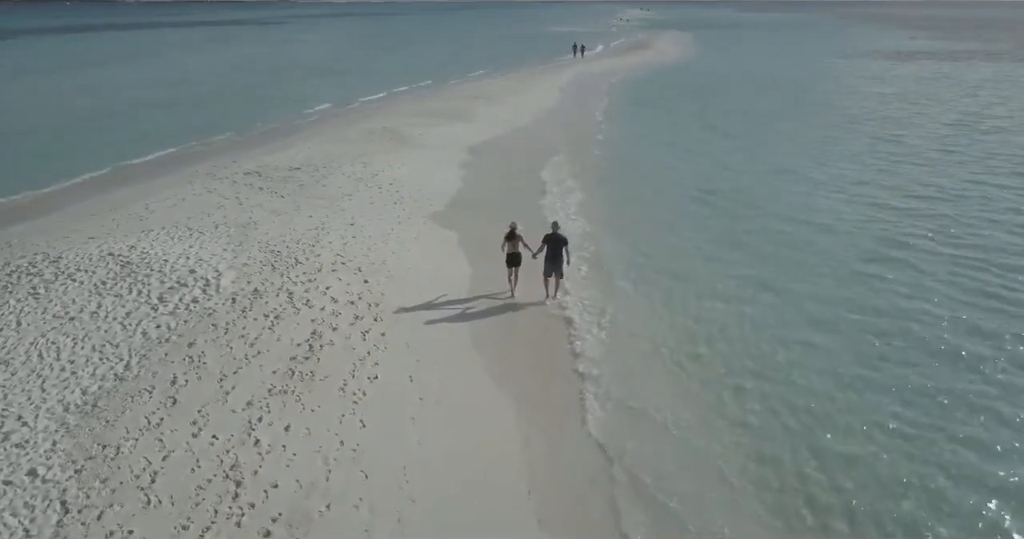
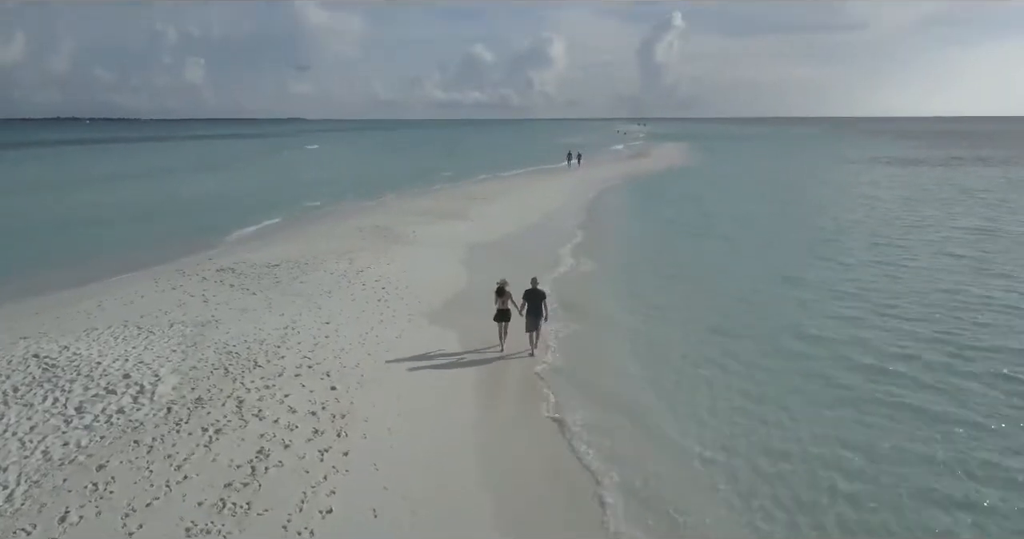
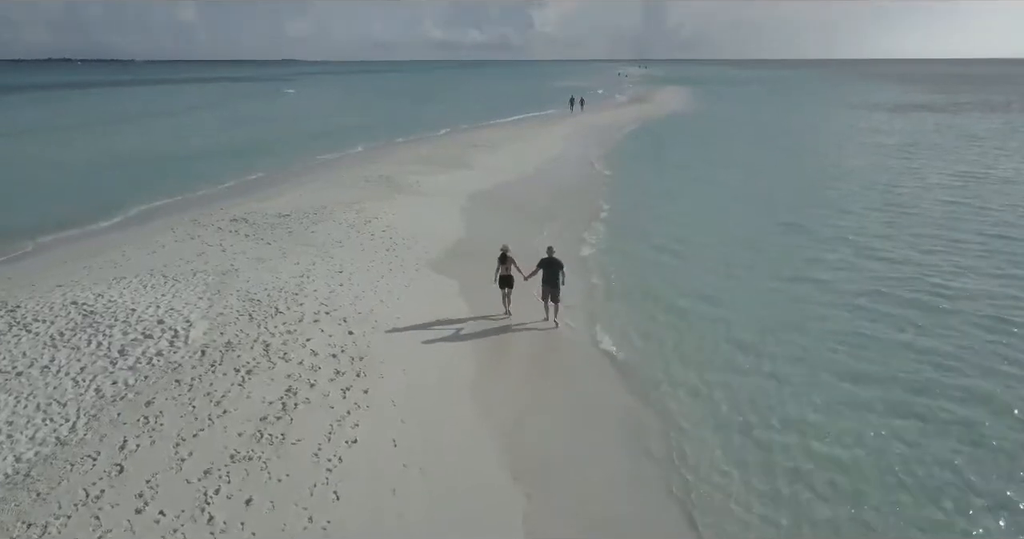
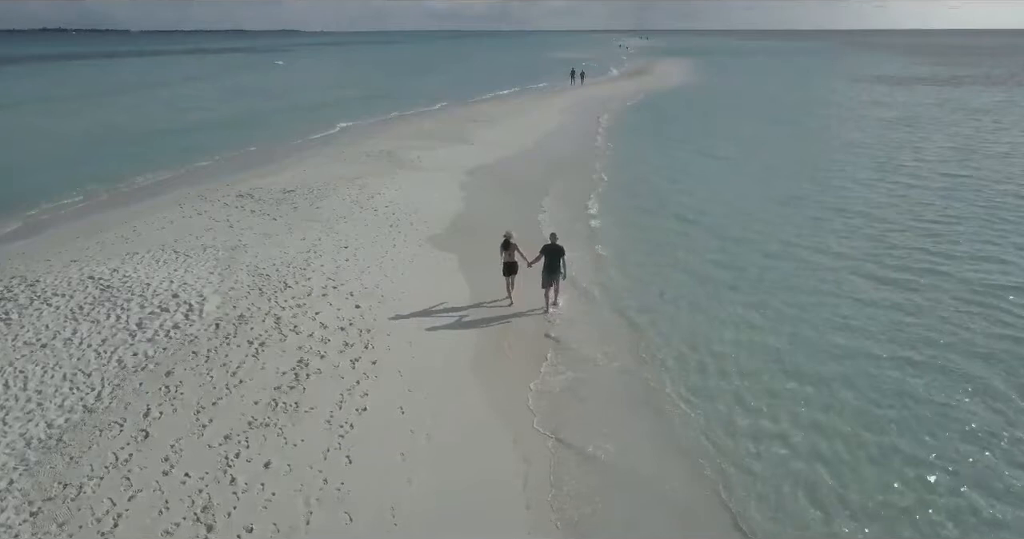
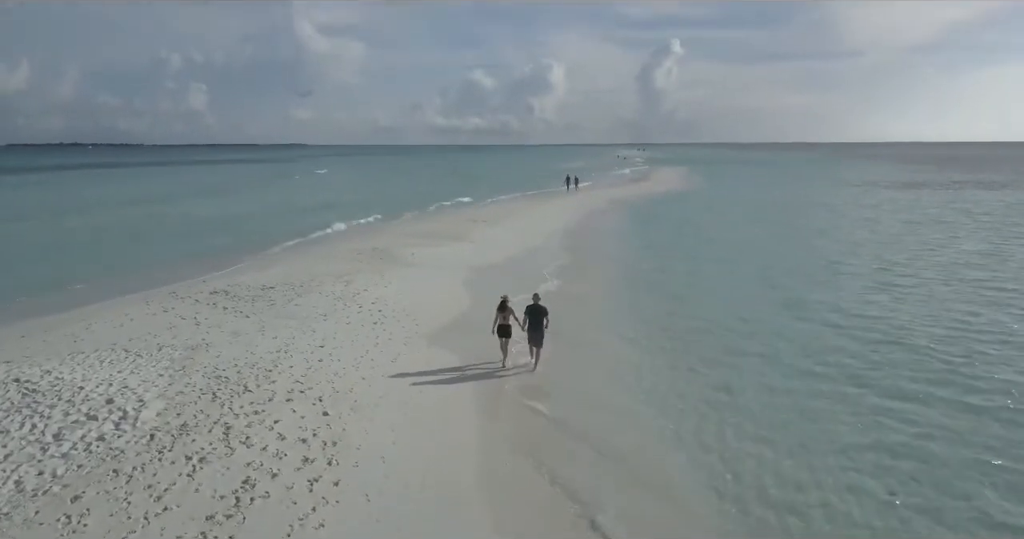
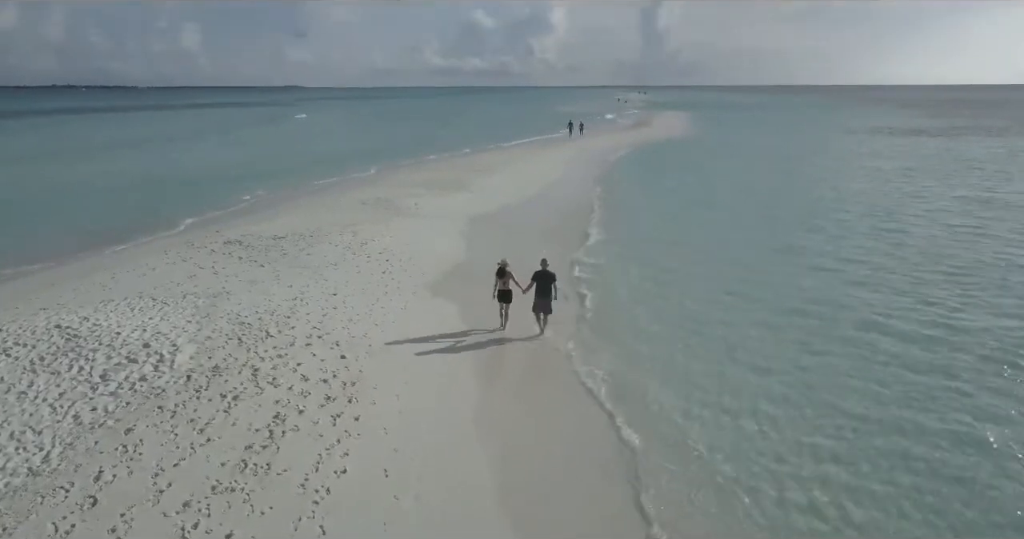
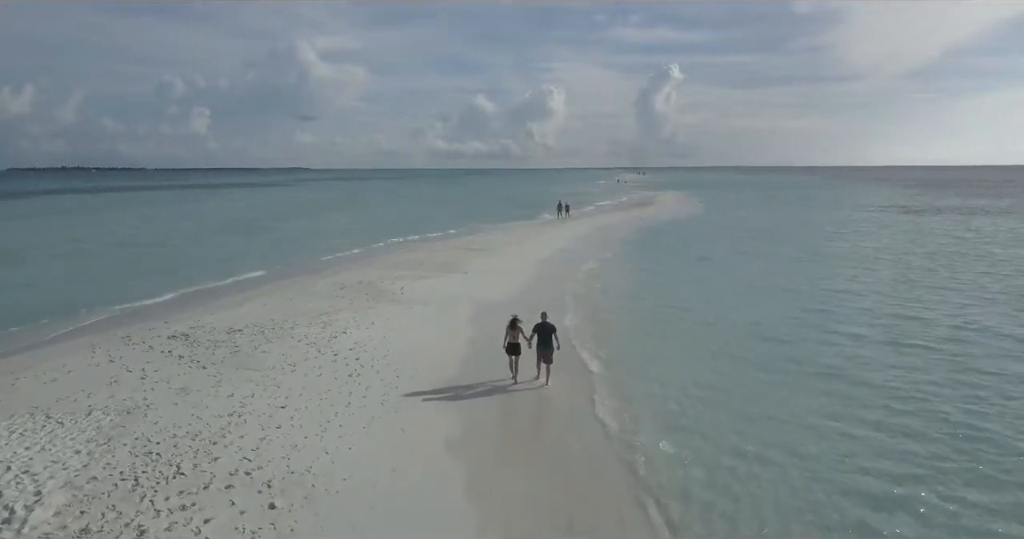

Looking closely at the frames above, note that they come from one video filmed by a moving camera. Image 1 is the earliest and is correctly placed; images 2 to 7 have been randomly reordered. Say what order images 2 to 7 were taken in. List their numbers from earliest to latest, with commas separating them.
4, 3, 6, 2, 5, 7
